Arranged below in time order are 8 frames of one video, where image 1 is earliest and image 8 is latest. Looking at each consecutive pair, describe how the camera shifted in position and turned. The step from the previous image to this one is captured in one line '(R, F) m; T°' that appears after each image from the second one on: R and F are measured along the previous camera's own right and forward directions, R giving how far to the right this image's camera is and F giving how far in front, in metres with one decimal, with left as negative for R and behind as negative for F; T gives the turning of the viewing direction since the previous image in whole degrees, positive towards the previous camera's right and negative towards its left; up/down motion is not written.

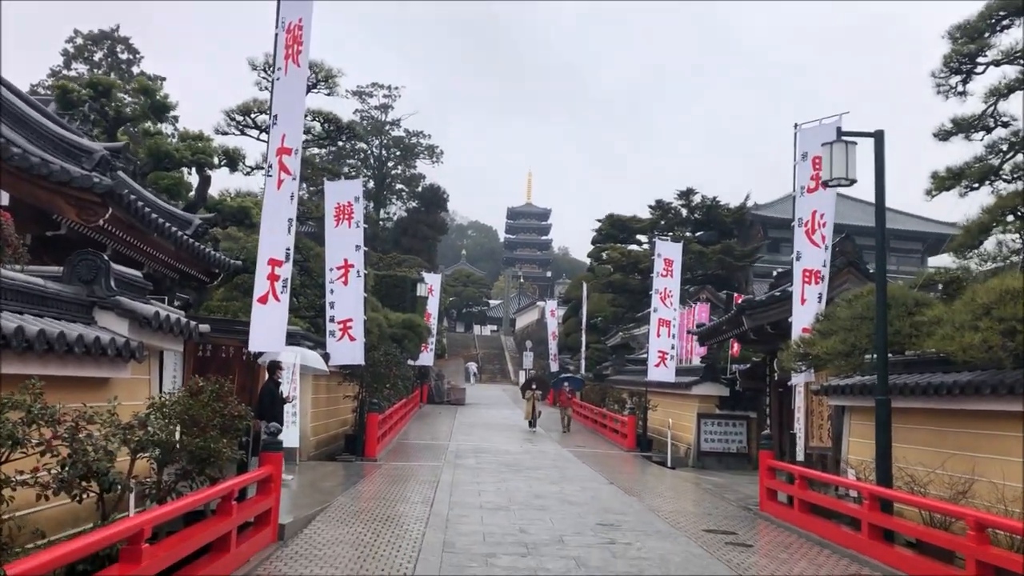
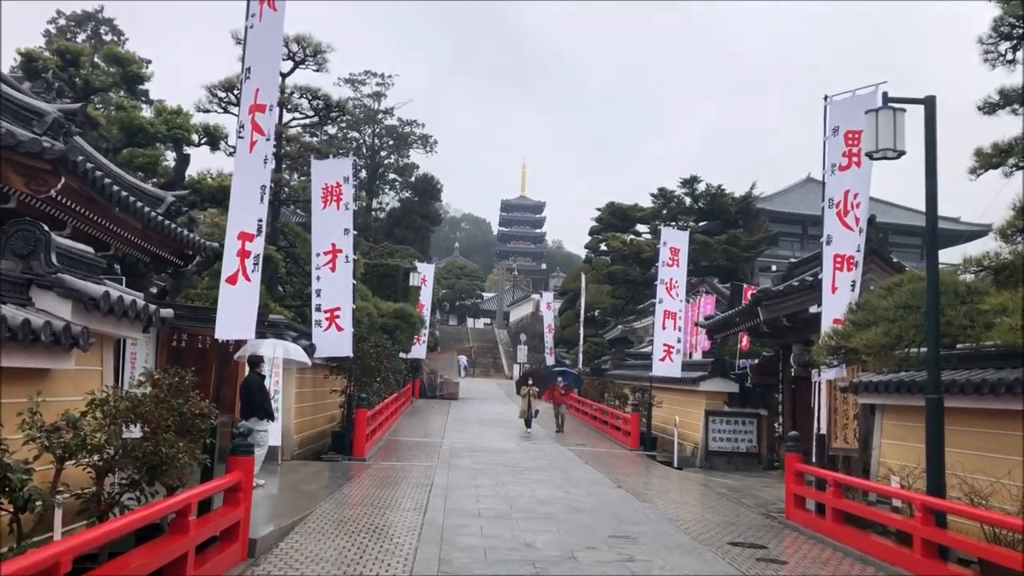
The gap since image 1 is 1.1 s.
(-0.1, +1.0) m; 0°
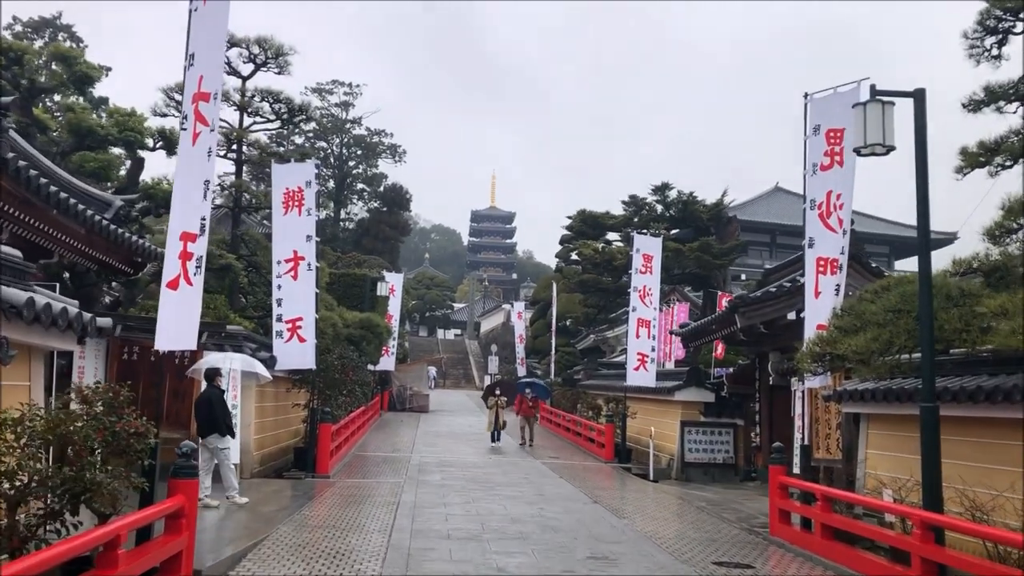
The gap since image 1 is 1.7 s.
(0.0, +0.5) m; +2°
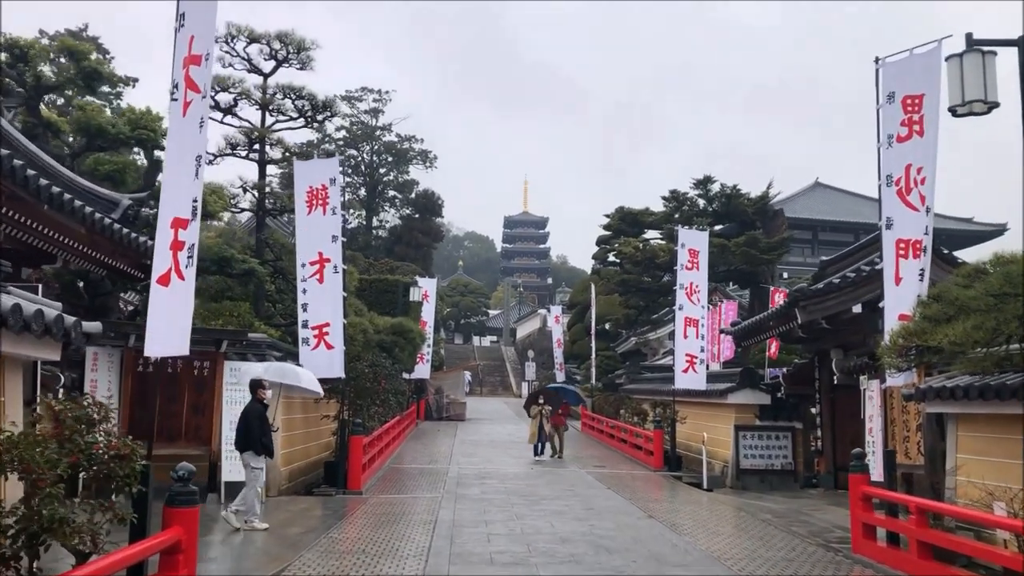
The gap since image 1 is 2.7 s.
(-0.1, +0.9) m; -2°
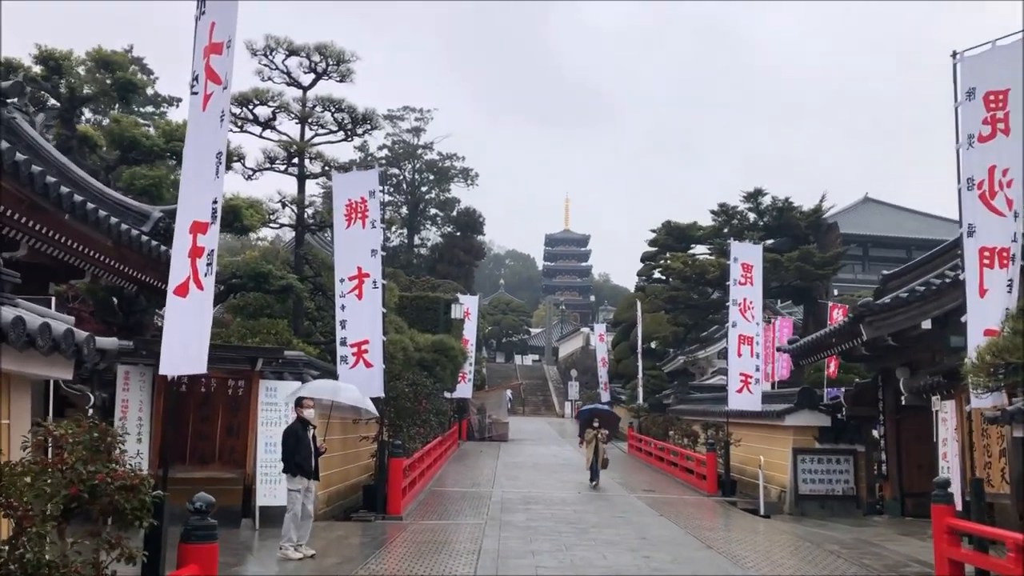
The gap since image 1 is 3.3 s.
(-0.1, +0.6) m; -3°
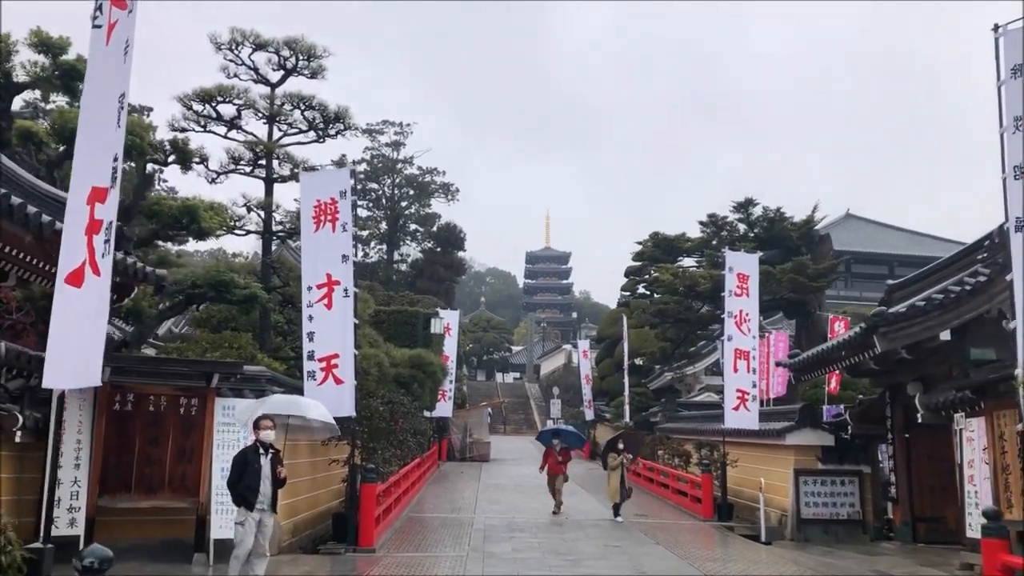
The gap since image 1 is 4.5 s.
(0.0, +1.0) m; +1°
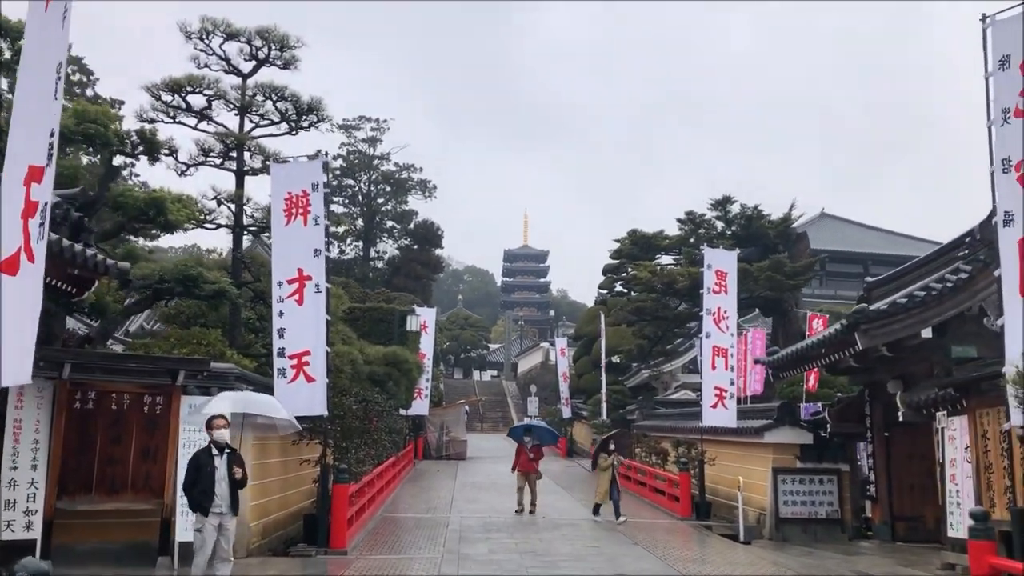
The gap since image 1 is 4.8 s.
(0.0, +0.2) m; +1°
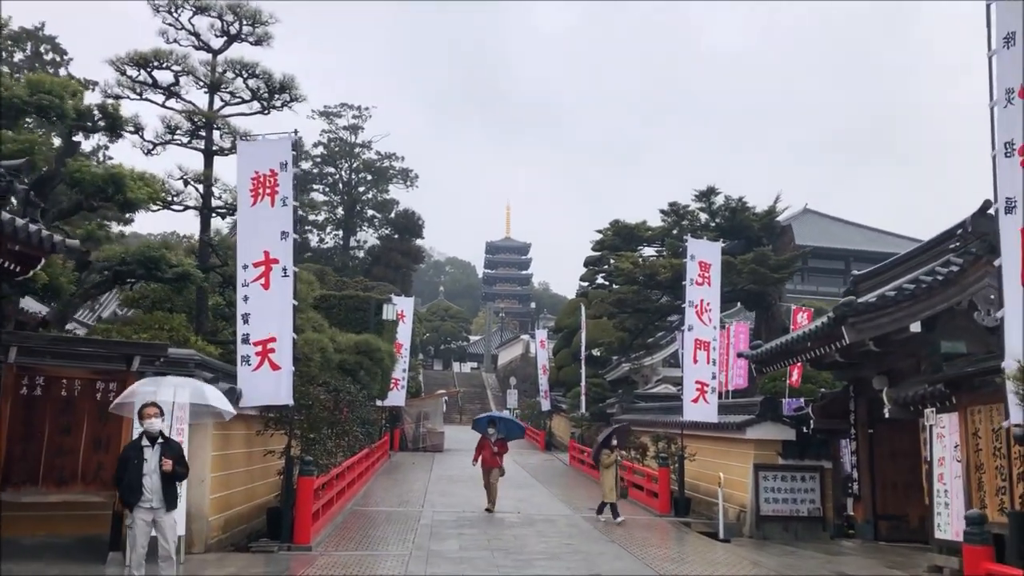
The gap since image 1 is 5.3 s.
(+0.1, +0.4) m; +1°
